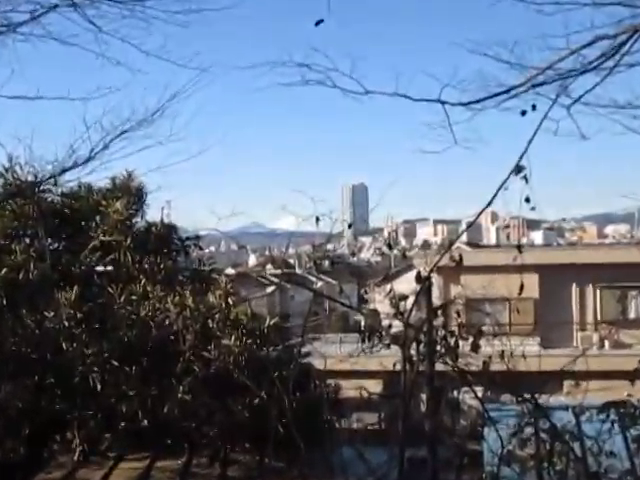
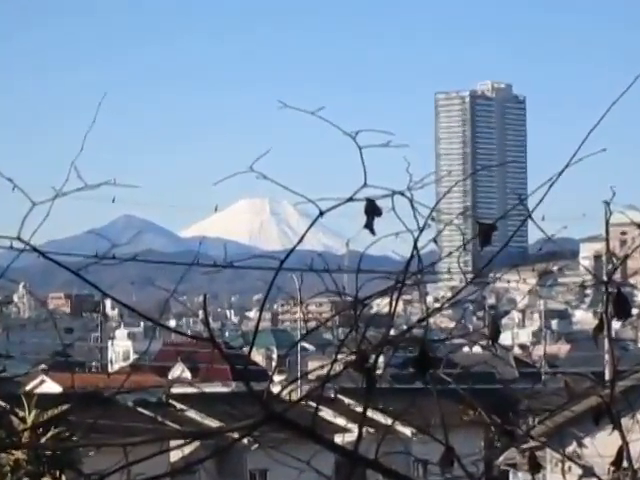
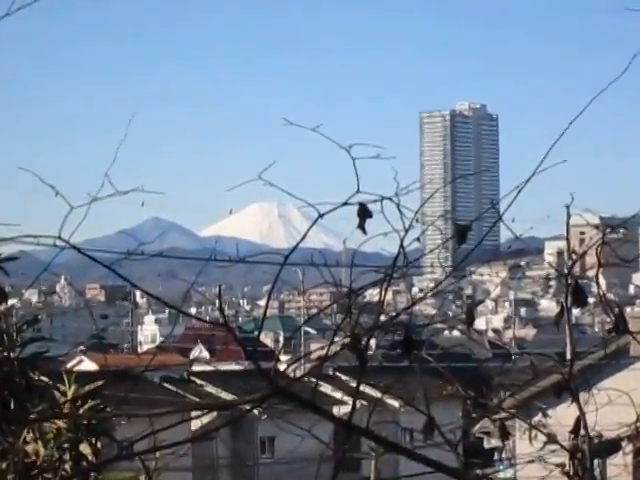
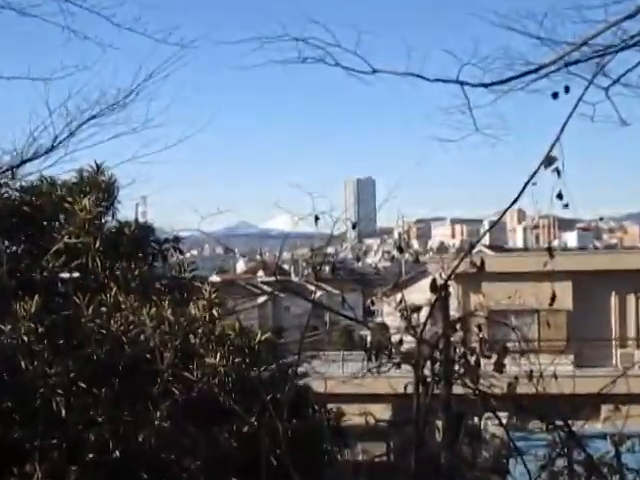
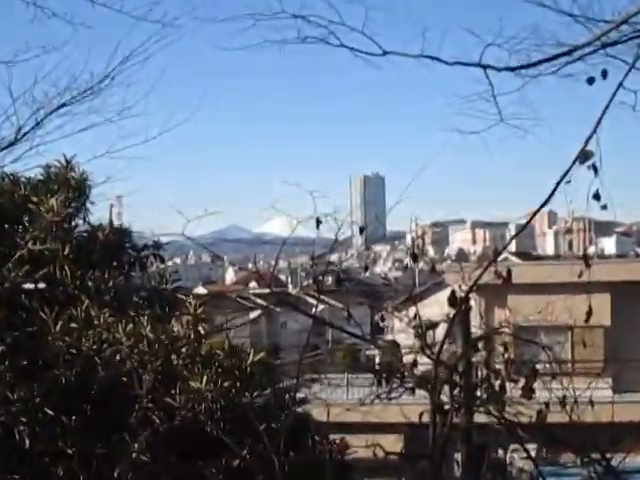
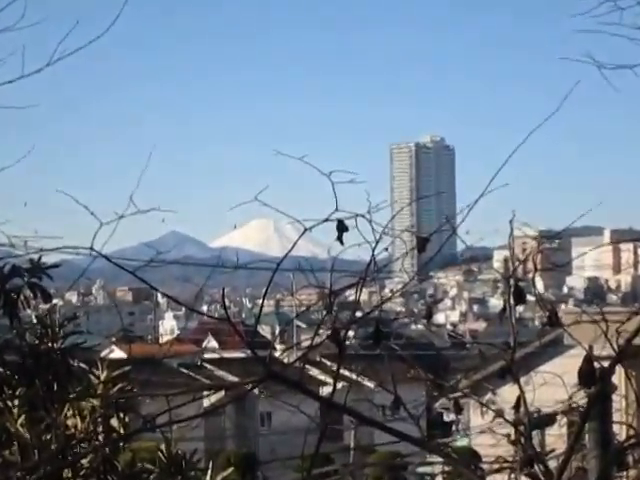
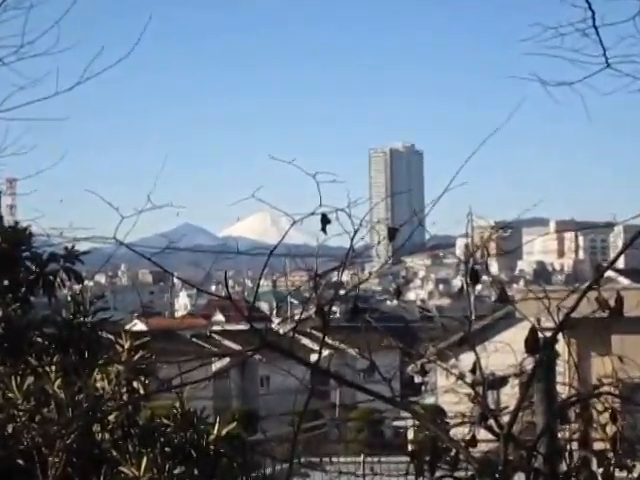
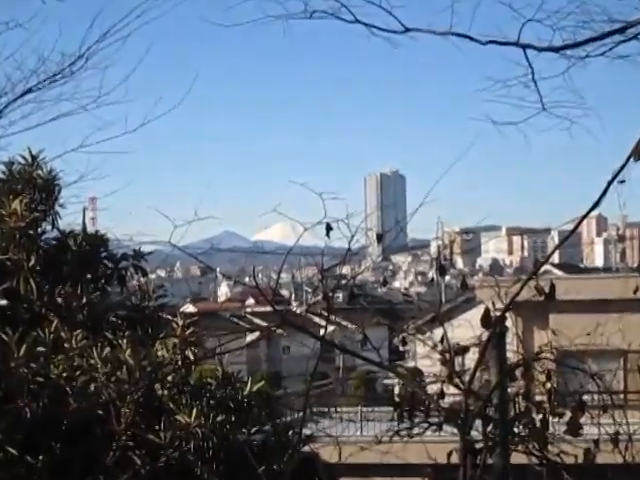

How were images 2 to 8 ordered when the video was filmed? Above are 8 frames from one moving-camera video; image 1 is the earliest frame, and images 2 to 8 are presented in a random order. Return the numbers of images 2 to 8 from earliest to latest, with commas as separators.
4, 5, 8, 7, 6, 3, 2
